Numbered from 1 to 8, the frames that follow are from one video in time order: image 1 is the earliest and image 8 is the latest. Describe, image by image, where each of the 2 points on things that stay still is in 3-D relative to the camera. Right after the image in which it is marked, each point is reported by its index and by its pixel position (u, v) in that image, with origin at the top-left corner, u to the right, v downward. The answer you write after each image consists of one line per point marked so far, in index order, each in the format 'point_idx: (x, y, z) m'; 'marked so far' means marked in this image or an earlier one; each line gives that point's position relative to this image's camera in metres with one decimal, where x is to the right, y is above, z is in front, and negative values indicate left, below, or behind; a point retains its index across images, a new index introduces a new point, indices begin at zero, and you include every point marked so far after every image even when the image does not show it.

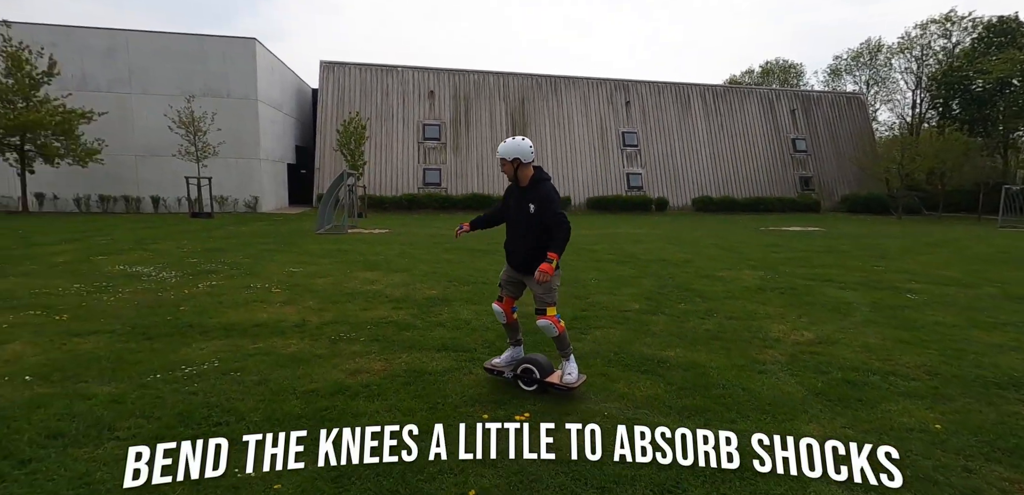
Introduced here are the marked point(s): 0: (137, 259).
0: (-7.7, -0.2, +9.5) m
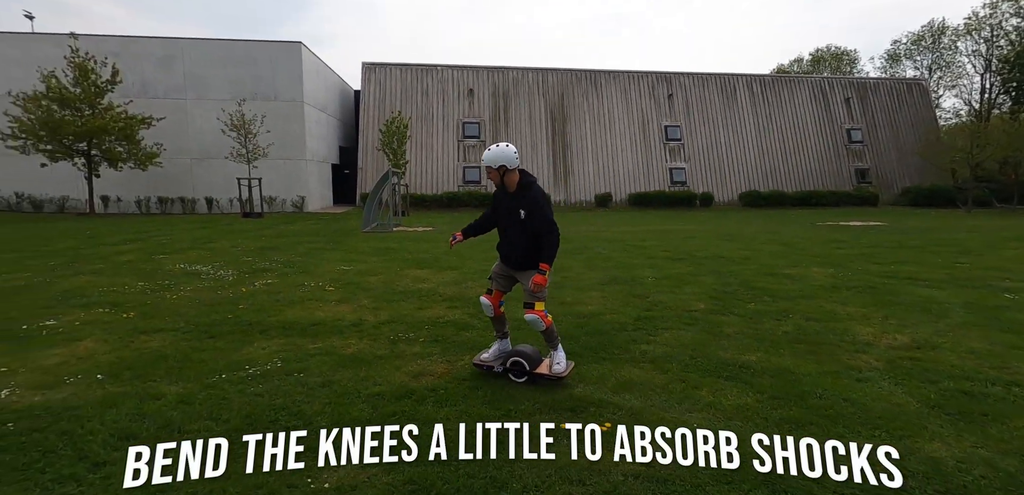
0: (-6.7, -0.2, +9.7) m
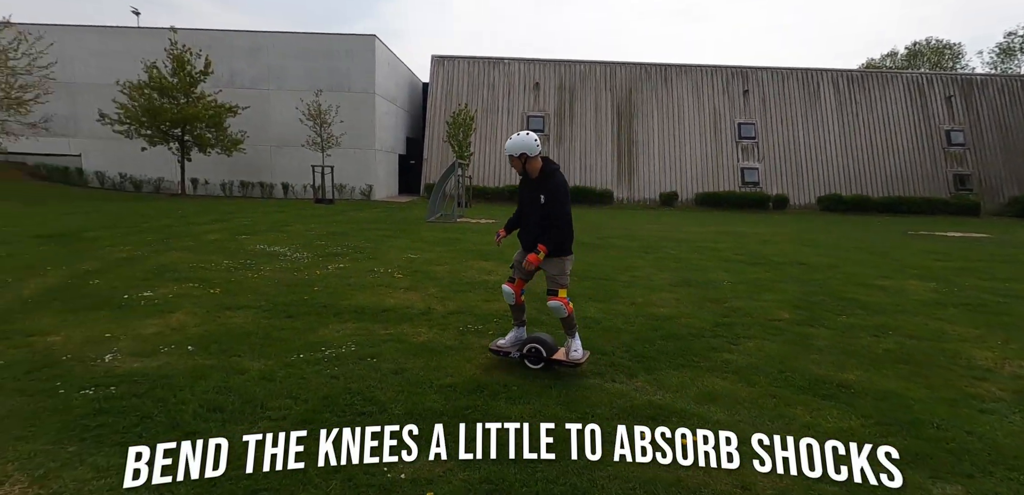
0: (-5.3, +0.2, +10.2) m
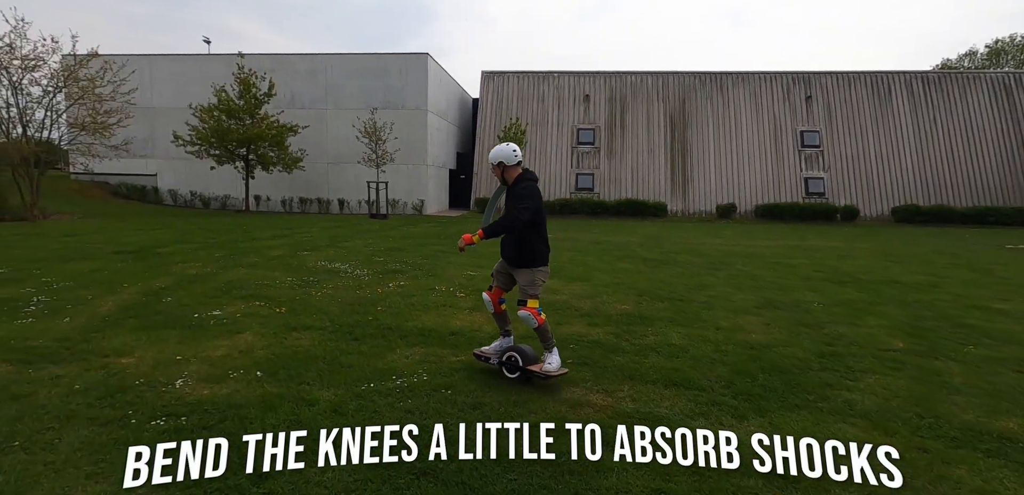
0: (-4.0, -0.2, +10.2) m
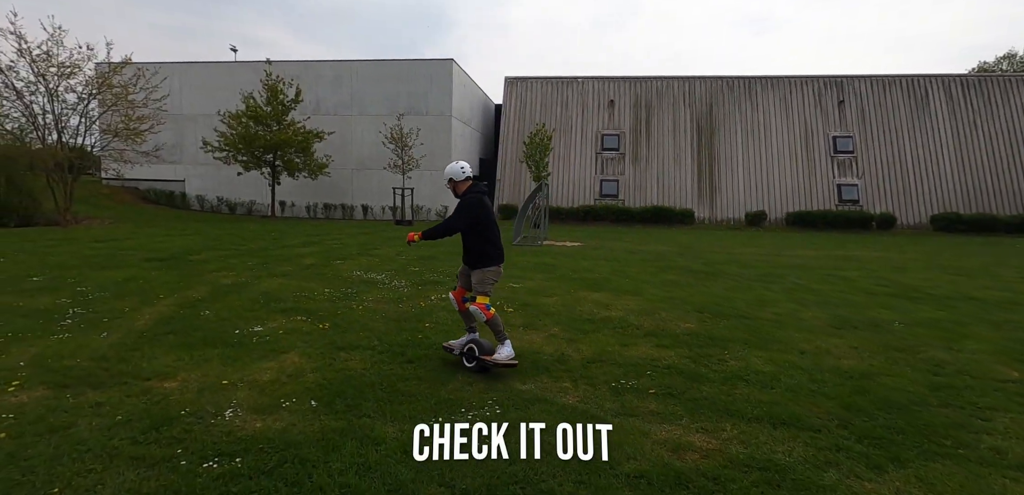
0: (-3.2, -0.4, +9.9) m
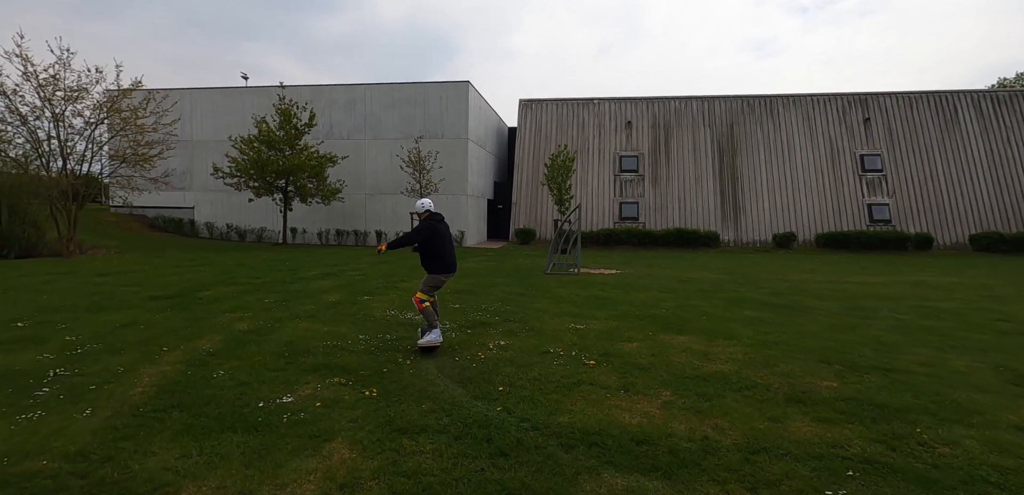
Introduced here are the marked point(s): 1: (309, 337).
0: (-2.2, -1.0, +8.7) m
1: (-3.0, -1.2, +6.7) m
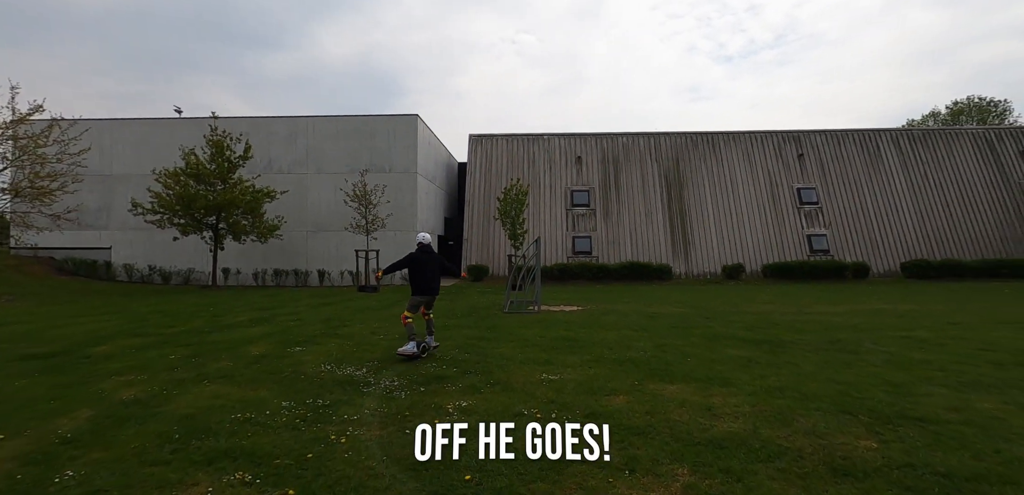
0: (-2.8, -1.7, +7.3) m
1: (-3.4, -1.7, +5.2) m
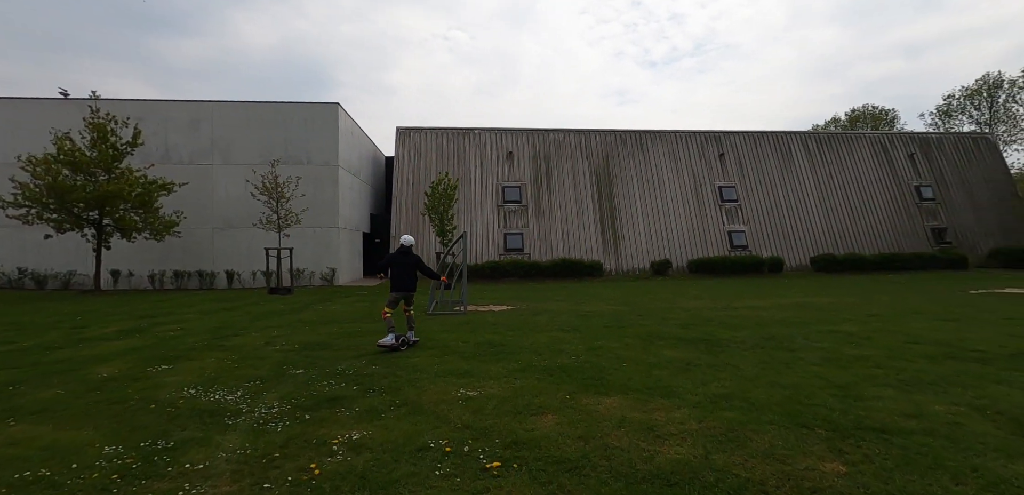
0: (-4.0, -1.6, +5.9) m
1: (-4.3, -1.6, +3.7) m
